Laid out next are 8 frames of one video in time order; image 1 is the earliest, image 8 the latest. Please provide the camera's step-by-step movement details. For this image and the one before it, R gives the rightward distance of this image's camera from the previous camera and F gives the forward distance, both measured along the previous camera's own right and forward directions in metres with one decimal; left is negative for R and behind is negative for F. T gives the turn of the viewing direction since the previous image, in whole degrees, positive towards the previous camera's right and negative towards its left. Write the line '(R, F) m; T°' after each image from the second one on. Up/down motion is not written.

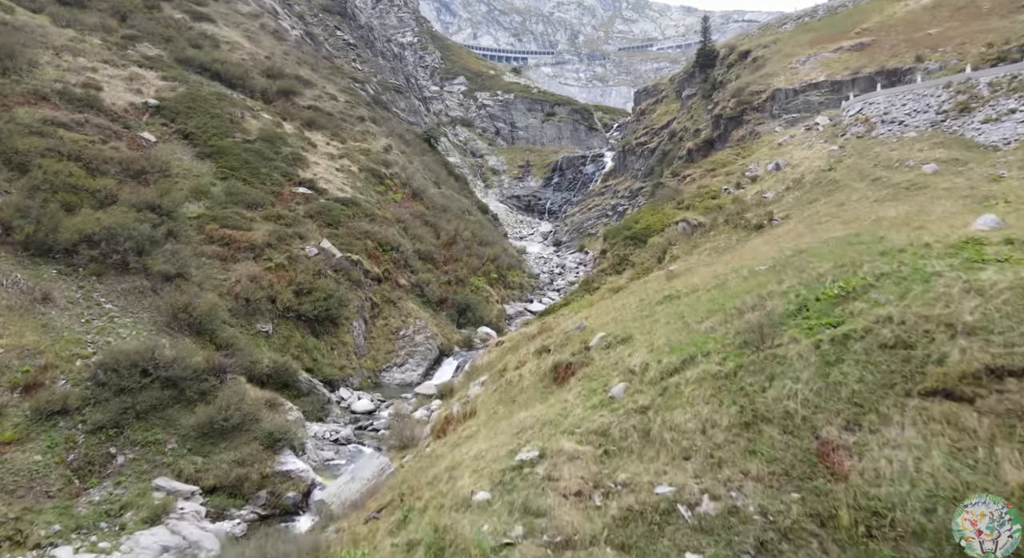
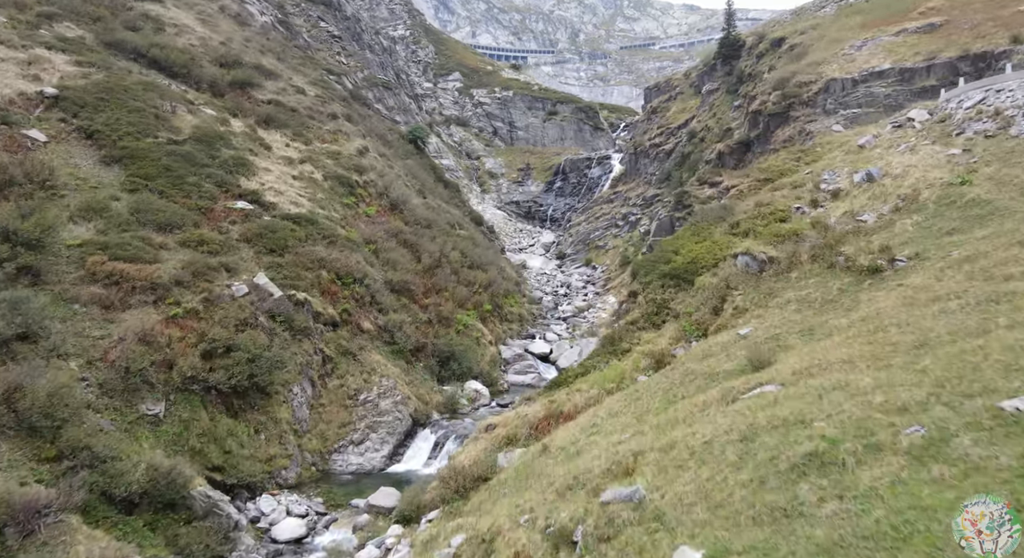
(+0.1, +6.1) m; 0°
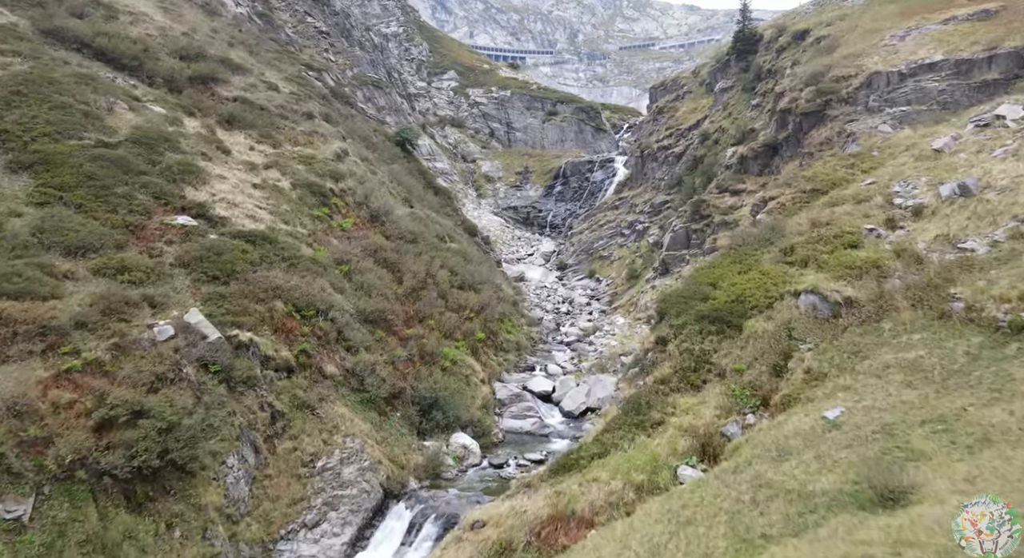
(+0.1, +3.7) m; 0°
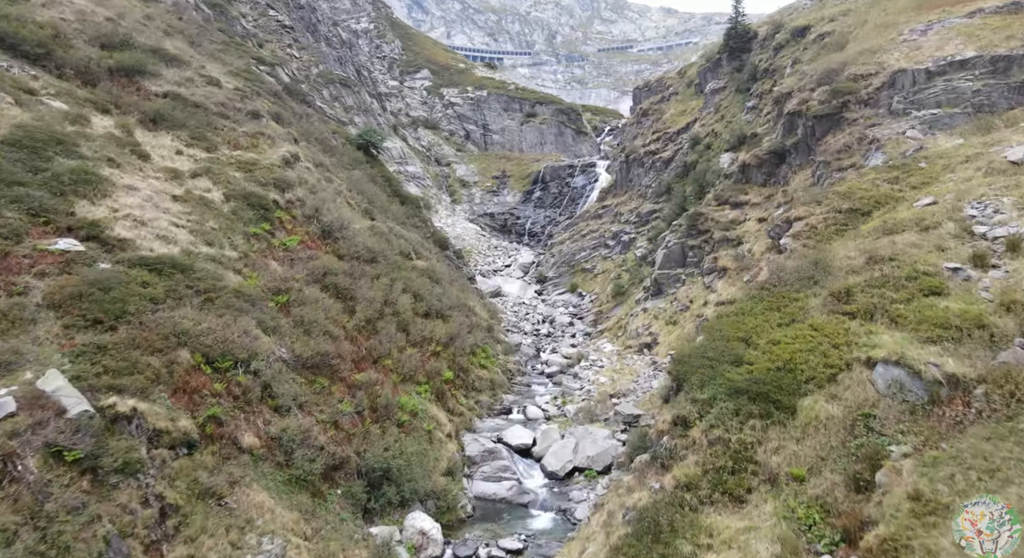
(+0.2, +3.6) m; +2°
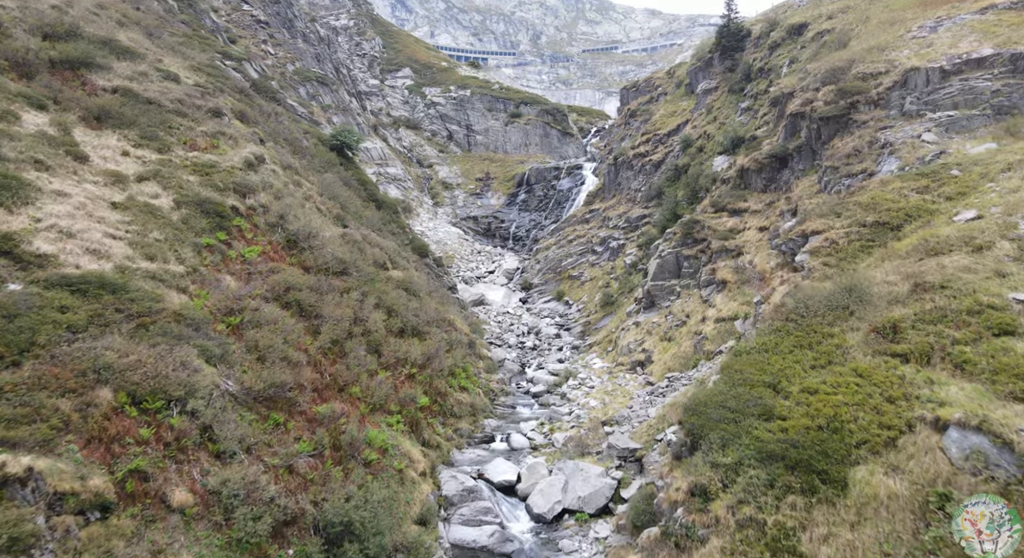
(+0.1, +1.9) m; +1°
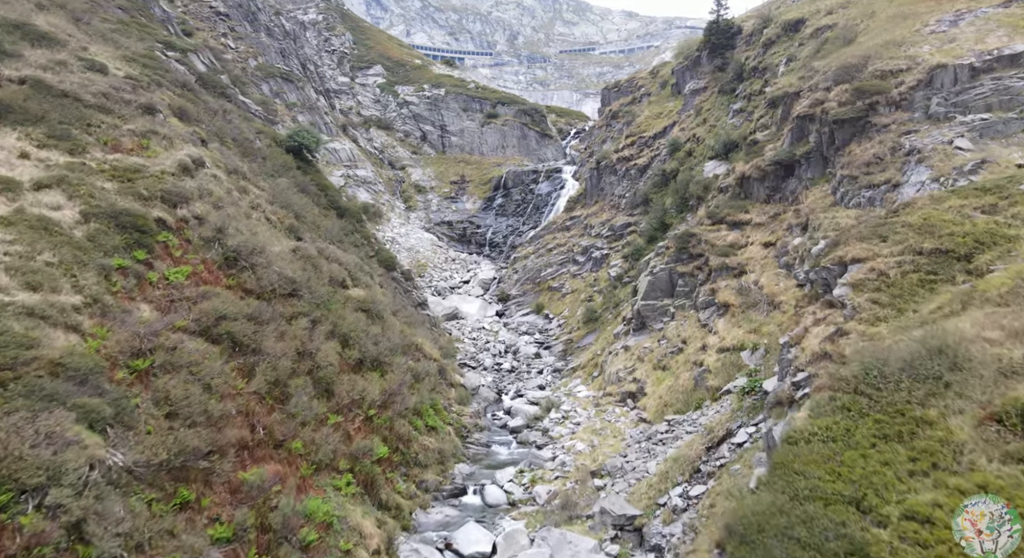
(+0.1, +2.8) m; +2°
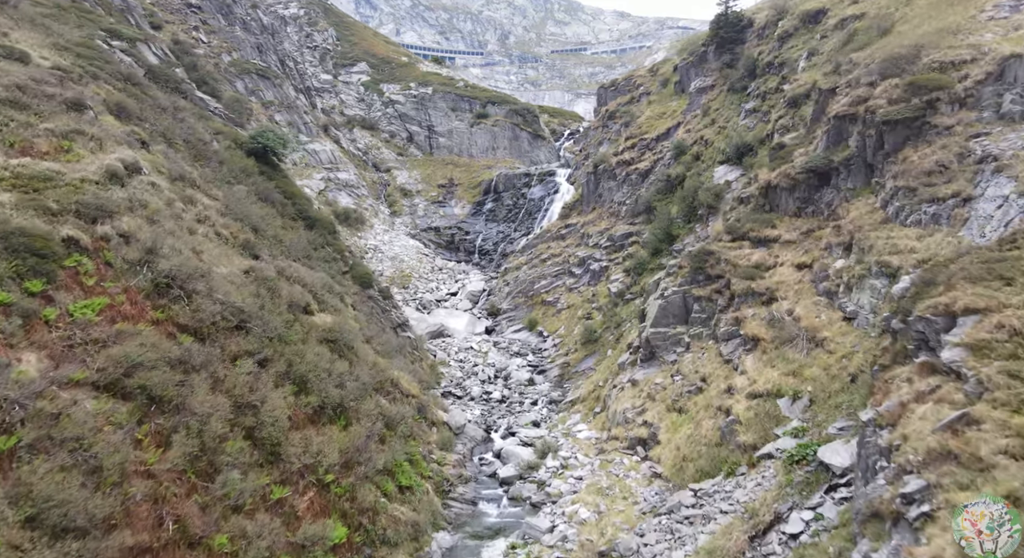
(0.0, +3.1) m; +1°
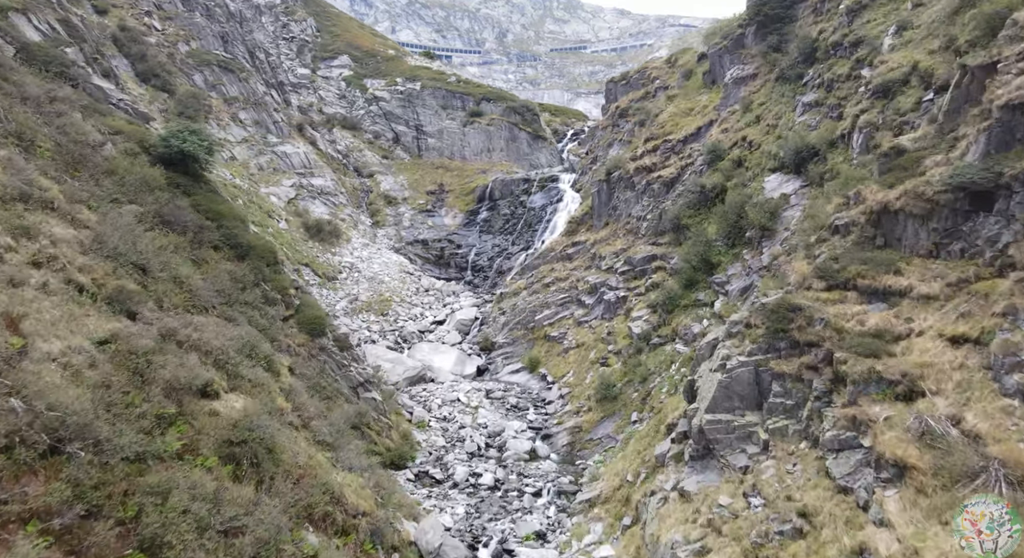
(+0.1, +6.4) m; 0°
